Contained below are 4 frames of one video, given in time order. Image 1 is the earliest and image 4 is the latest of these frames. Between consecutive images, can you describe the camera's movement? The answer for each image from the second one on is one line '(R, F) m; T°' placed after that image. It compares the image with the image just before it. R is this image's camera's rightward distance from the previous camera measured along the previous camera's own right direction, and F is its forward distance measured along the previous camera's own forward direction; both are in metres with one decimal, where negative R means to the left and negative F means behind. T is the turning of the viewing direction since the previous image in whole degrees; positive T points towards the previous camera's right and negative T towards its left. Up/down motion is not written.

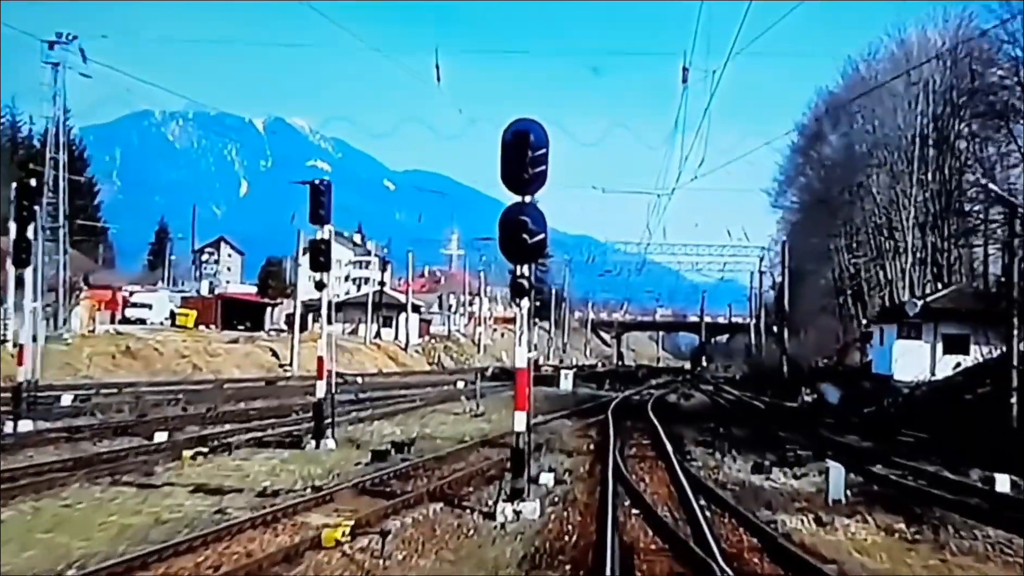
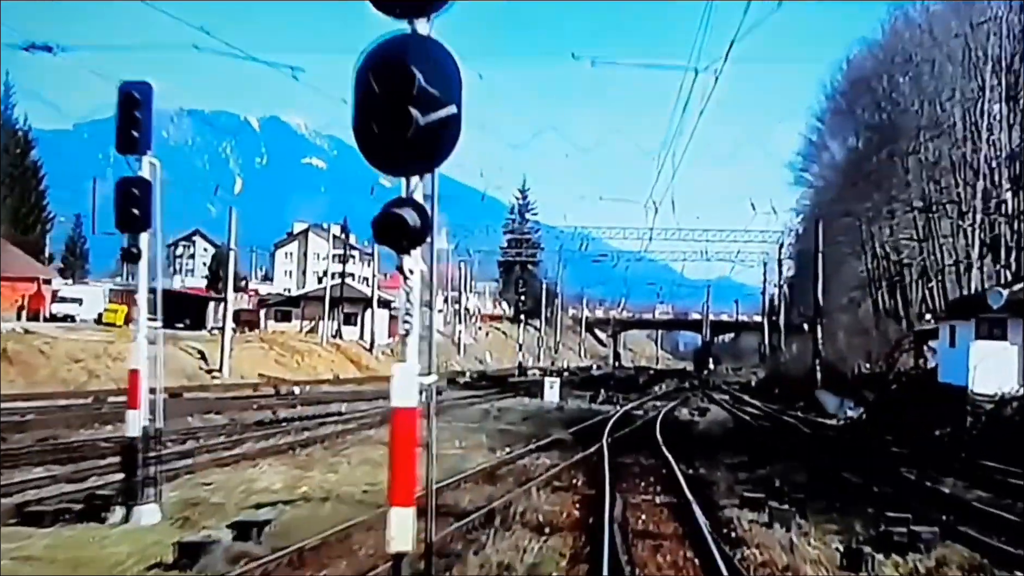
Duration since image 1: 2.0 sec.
(+0.1, +1.1) m; 0°
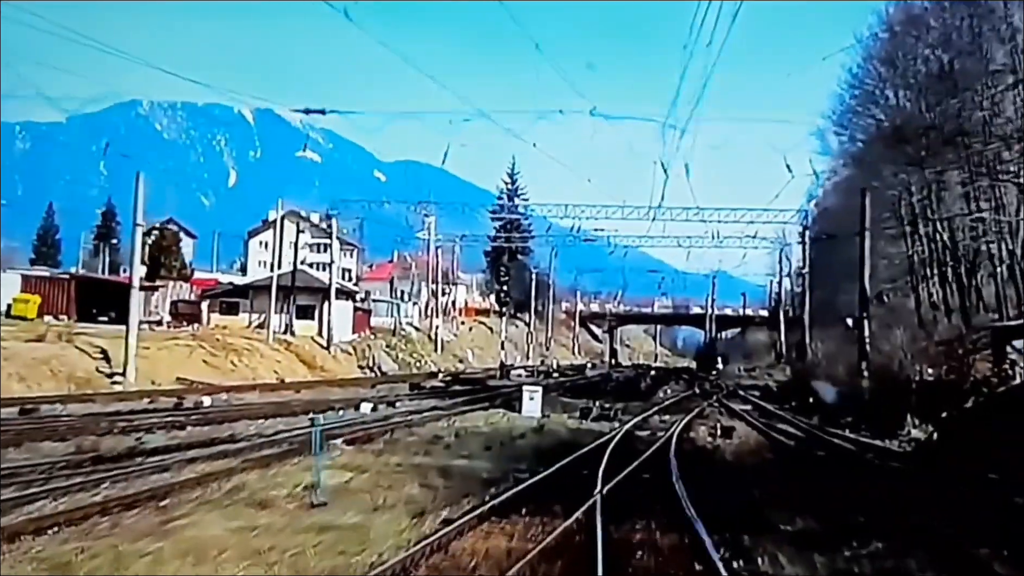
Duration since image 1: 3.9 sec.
(+0.1, +1.0) m; 0°
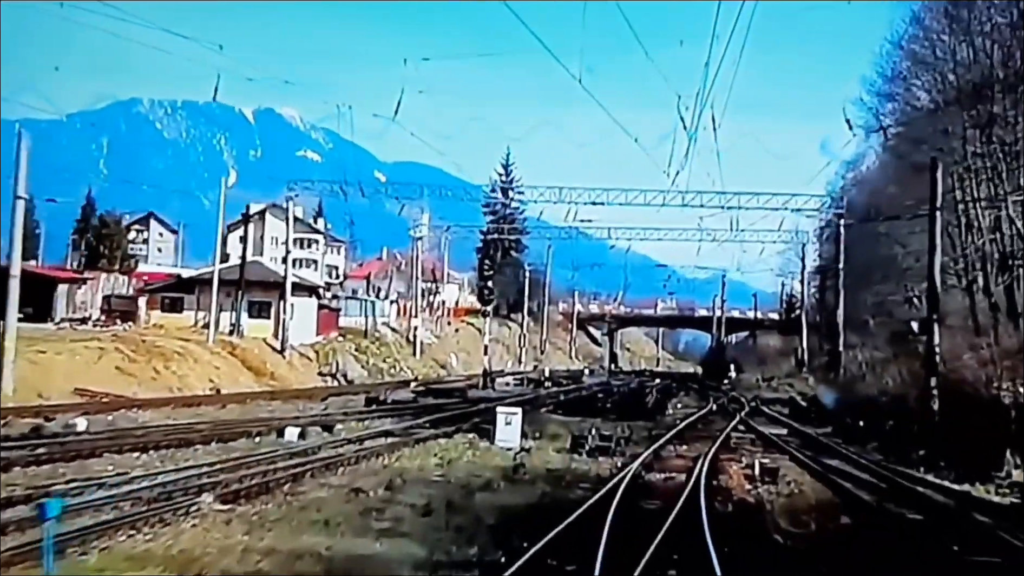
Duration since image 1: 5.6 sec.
(0.0, +0.9) m; 0°
